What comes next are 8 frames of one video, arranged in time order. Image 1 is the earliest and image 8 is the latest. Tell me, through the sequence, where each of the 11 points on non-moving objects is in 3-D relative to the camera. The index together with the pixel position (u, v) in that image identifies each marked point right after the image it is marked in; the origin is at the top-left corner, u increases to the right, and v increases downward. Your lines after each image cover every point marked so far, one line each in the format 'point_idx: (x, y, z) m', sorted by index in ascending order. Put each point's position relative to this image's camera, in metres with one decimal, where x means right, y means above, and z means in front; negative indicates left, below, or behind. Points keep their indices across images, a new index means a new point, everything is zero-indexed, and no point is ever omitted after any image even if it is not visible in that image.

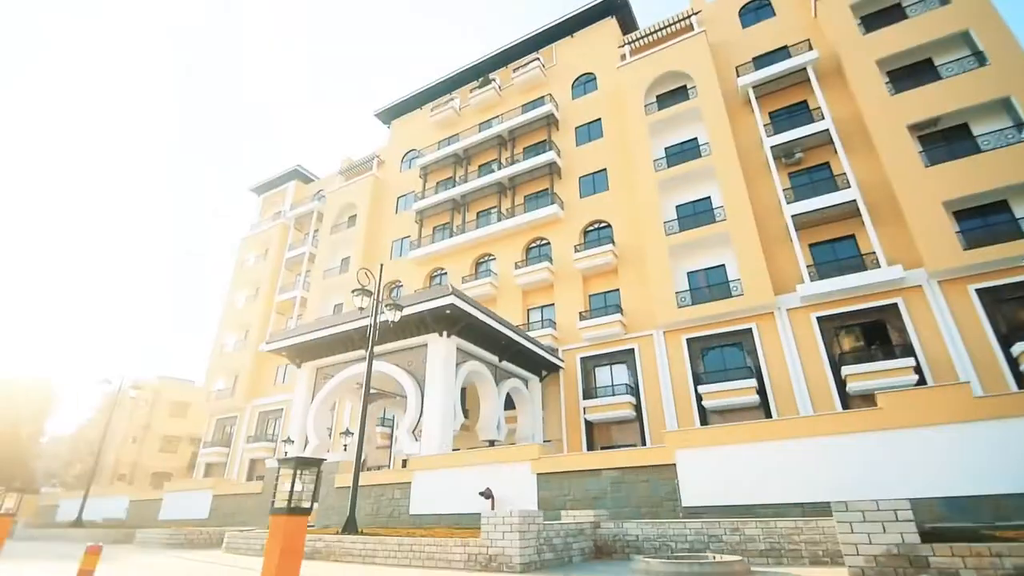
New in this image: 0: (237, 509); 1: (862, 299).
0: (-7.7, -6.3, +14.6) m
1: (+10.8, -0.3, +16.2) m
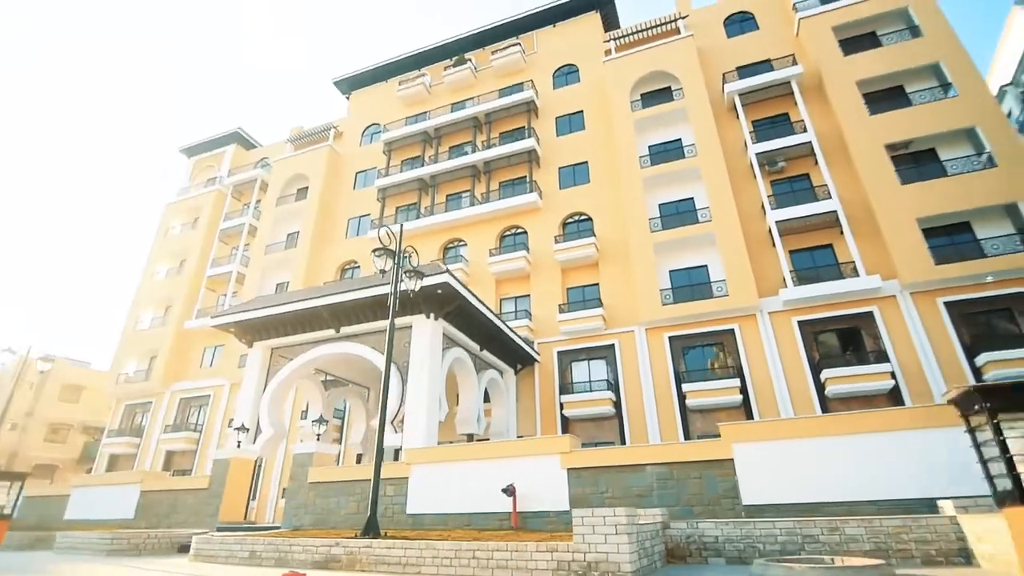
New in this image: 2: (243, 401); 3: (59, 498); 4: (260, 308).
0: (-8.0, -5.3, +12.4) m
1: (+10.5, -0.5, +16.7) m
2: (-7.7, -3.3, +15.0) m
3: (-13.0, -6.0, +14.7) m
4: (-7.3, -0.6, +15.0) m
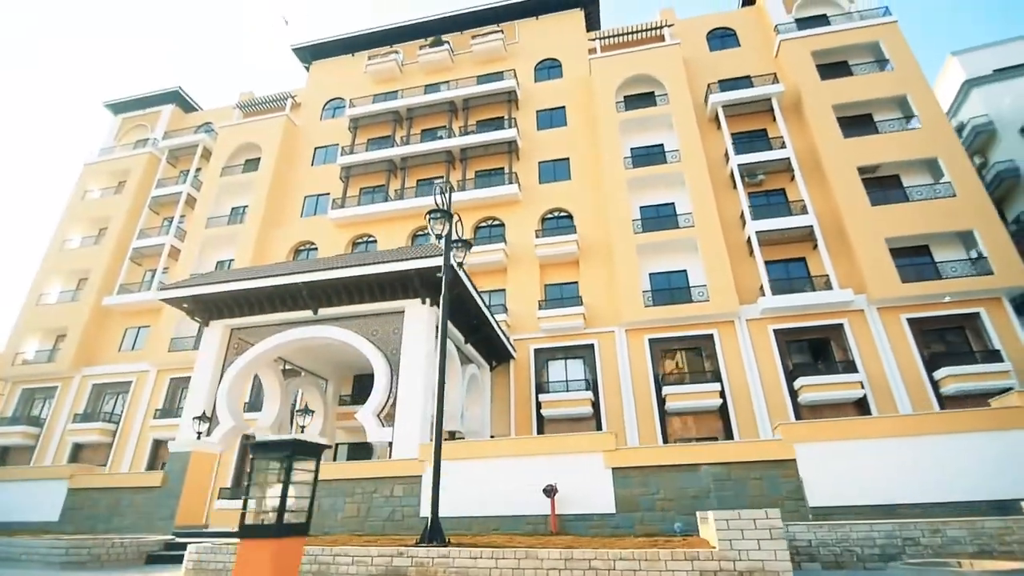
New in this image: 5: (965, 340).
0: (-8.0, -4.5, +10.4) m
1: (+10.0, -0.9, +17.3) m
2: (-7.9, -2.5, +13.1) m
3: (-13.2, -4.8, +12.0) m
4: (-7.3, +0.2, +13.2) m
5: (+14.3, -1.6, +16.5) m
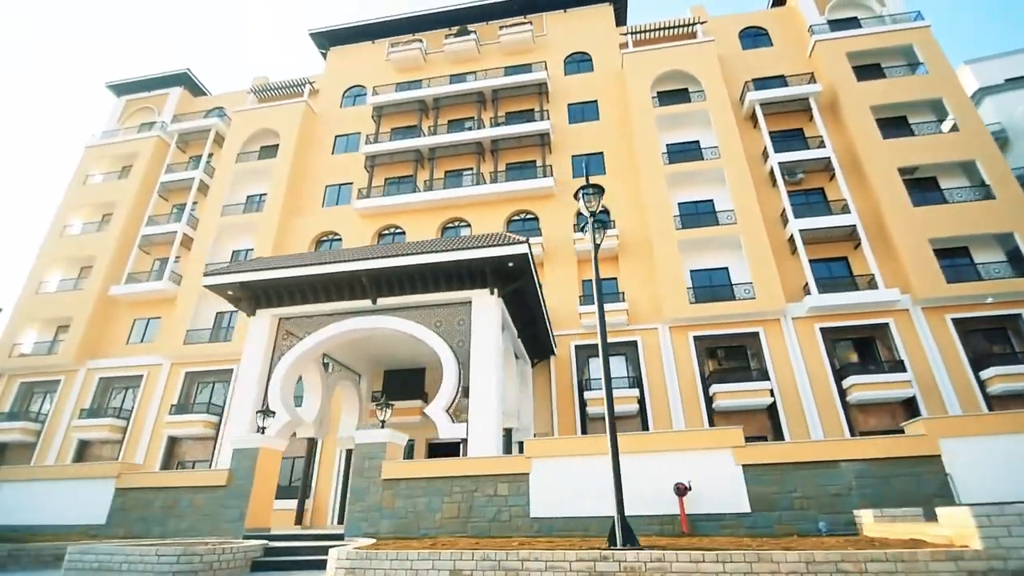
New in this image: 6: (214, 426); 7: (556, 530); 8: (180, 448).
0: (-6.3, -4.1, +9.6) m
1: (+11.5, -0.9, +17.2) m
2: (-6.3, -2.2, +12.3) m
3: (-11.6, -4.4, +11.0) m
4: (-5.6, +0.5, +12.4) m
5: (+15.8, -1.7, +16.6) m
6: (-11.0, -5.1, +19.4) m
7: (+0.7, -3.7, +8.0) m
8: (-12.5, -6.0, +19.6) m
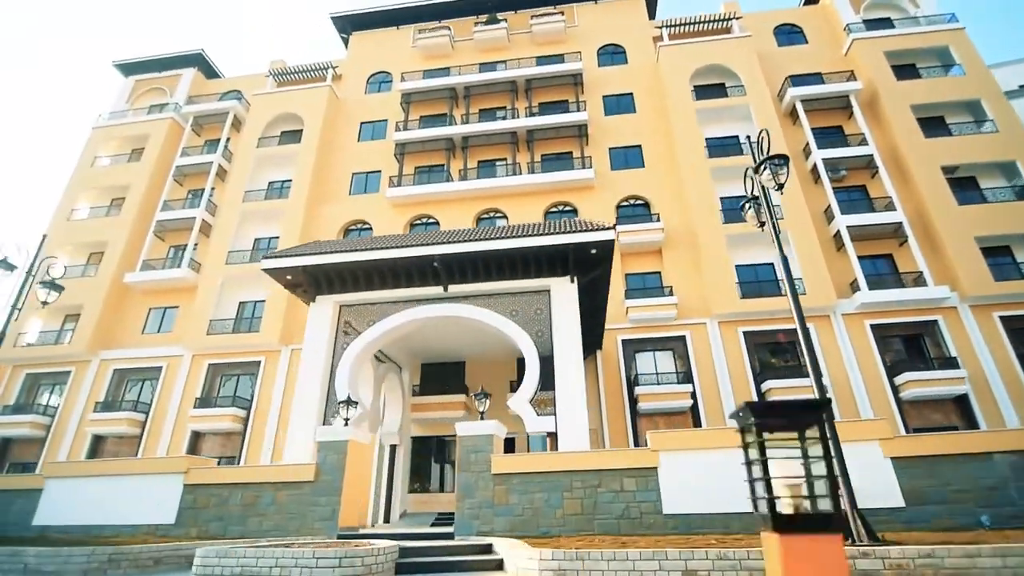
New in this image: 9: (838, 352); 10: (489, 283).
0: (-4.4, -3.8, +8.9) m
1: (+13.1, -0.8, +17.2) m
2: (-4.5, -1.8, +11.5) m
3: (-9.8, -4.0, +10.1) m
4: (-3.8, +0.8, +11.7) m
5: (+17.4, -1.6, +16.7) m
6: (-9.5, -4.7, +18.5) m
7: (+2.6, -3.4, +7.5) m
8: (-11.0, -5.6, +18.7) m
9: (+10.5, -2.0, +16.8) m
10: (-0.5, +0.1, +11.9) m
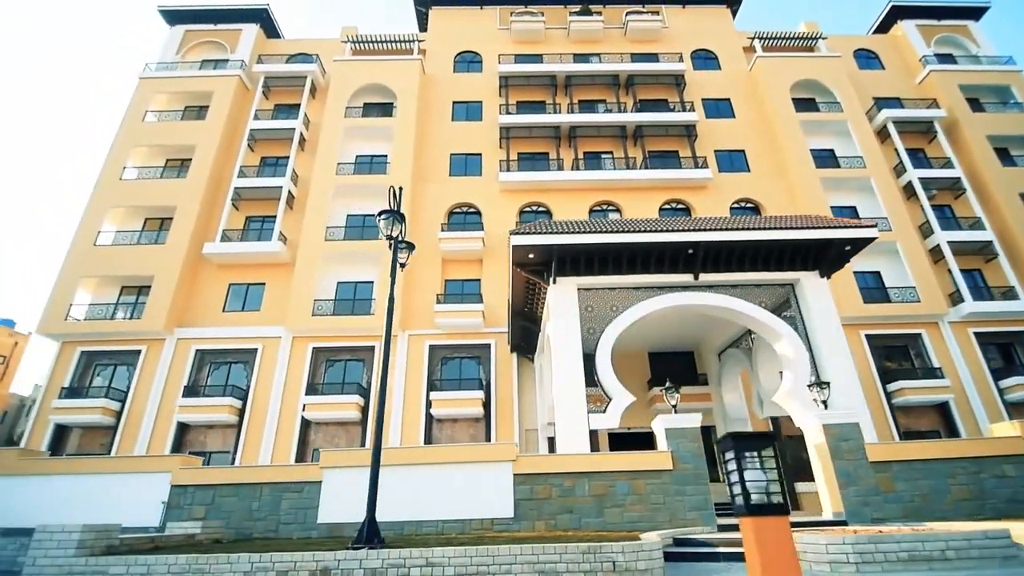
0: (+1.5, -3.4, +8.3) m
1: (+17.8, -1.2, +18.9) m
2: (+1.1, -1.4, +10.9) m
3: (-4.0, -3.3, +8.7) m
4: (+1.9, +1.2, +11.2) m
5: (+22.1, -2.3, +19.0) m
6: (-4.9, -4.0, +17.0) m
7: (+8.6, -3.4, +7.9) m
8: (-6.5, -4.8, +17.0) m
9: (+15.3, -2.3, +18.2) m
10: (+5.1, +0.3, +11.8) m
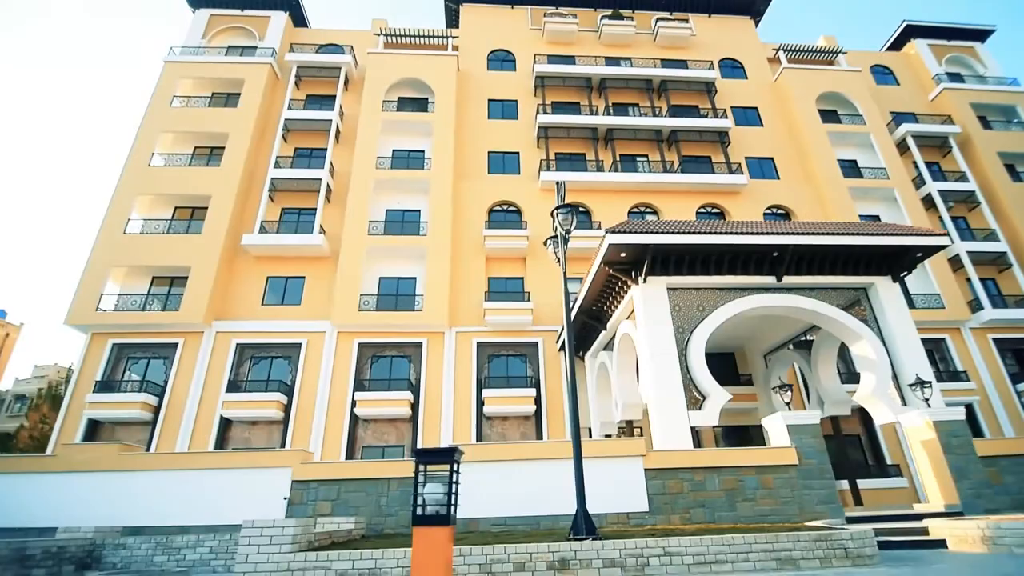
0: (+3.6, -3.3, +8.5) m
1: (+19.3, -1.6, +20.0) m
2: (+3.2, -1.4, +11.0) m
3: (-1.8, -3.2, +8.6) m
4: (+4.0, +1.2, +11.4) m
5: (+23.6, -2.7, +20.3) m
6: (-3.3, -3.8, +16.8) m
7: (+10.8, -3.5, +8.4) m
8: (-4.9, -4.6, +16.7) m
9: (+16.8, -2.6, +19.1) m
10: (+7.1, +0.3, +12.2) m
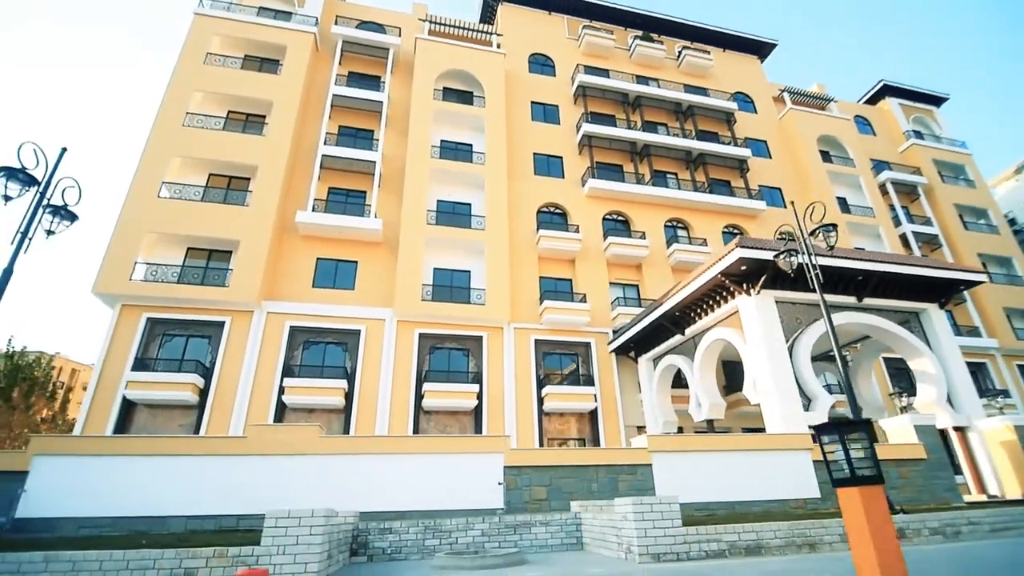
0: (+6.9, -3.7, +9.7) m
1: (+20.7, -3.0, +23.6) m
2: (+6.2, -1.7, +12.2) m
3: (+1.6, -3.1, +8.9) m
4: (+7.2, +0.9, +12.7) m
5: (+24.8, -4.4, +24.6) m
6: (-1.2, -3.6, +16.9) m
7: (+14.0, -4.4, +10.8) m
8: (-2.8, -4.3, +16.5) m
9: (+18.3, -3.9, +22.4) m
10: (+10.1, -0.3, +14.0) m
